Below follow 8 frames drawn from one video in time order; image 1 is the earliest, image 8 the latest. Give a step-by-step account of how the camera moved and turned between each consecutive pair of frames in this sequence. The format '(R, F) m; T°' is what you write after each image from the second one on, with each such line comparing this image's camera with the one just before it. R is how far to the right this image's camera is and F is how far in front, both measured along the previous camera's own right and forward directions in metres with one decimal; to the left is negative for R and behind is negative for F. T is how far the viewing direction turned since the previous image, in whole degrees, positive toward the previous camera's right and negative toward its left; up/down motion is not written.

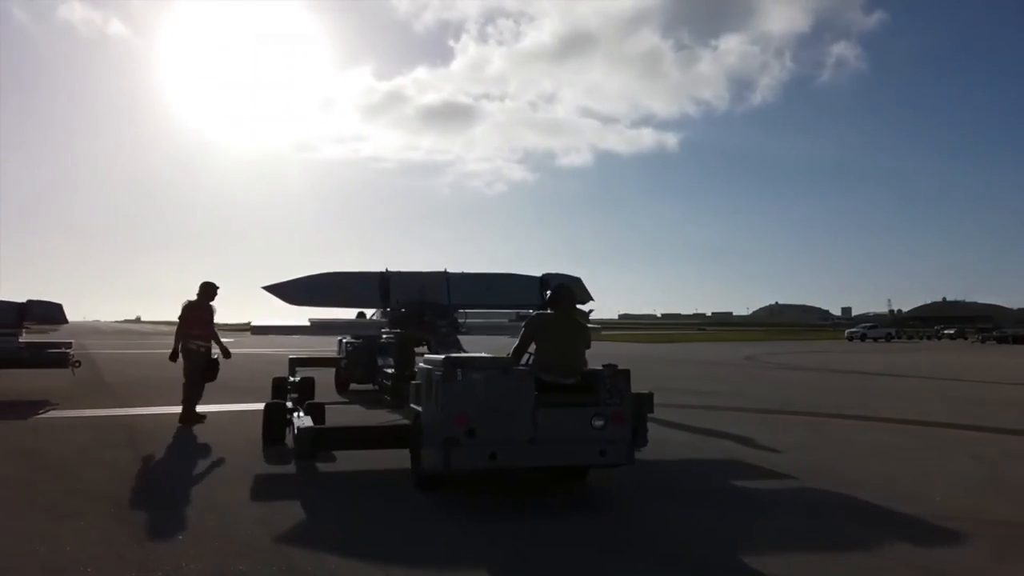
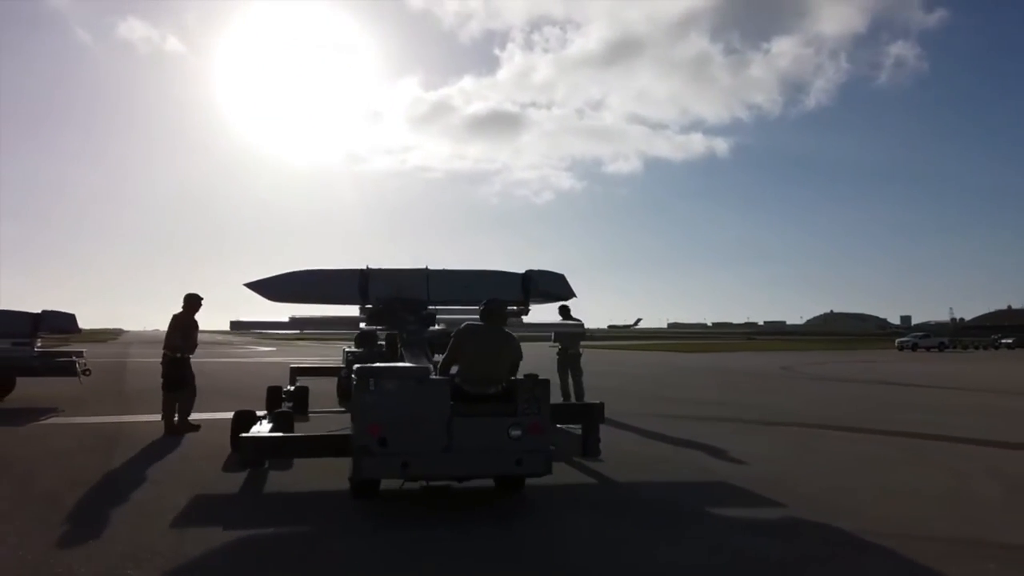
(+1.0, 0.0) m; -3°
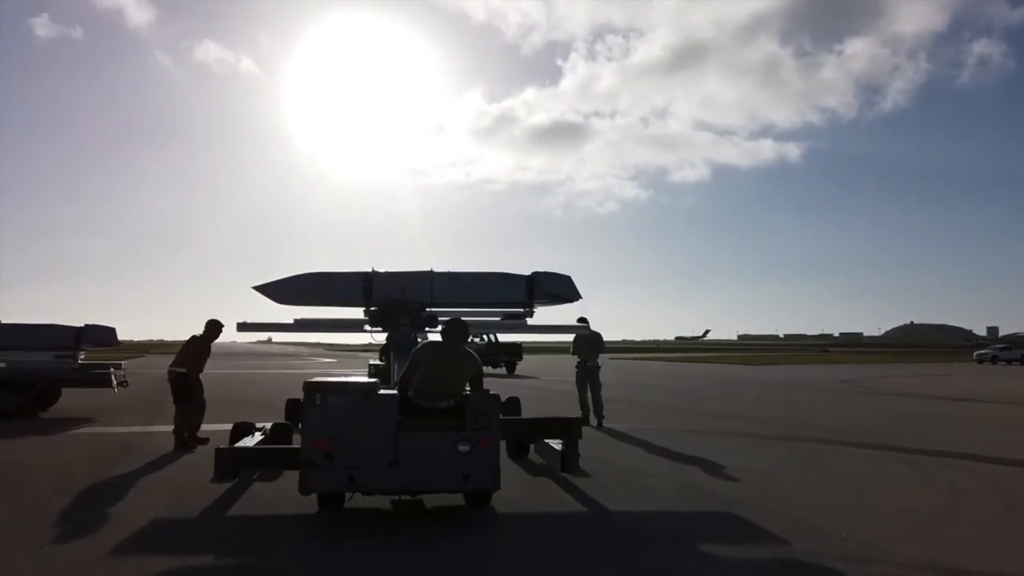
(+0.9, 0.0) m; -4°
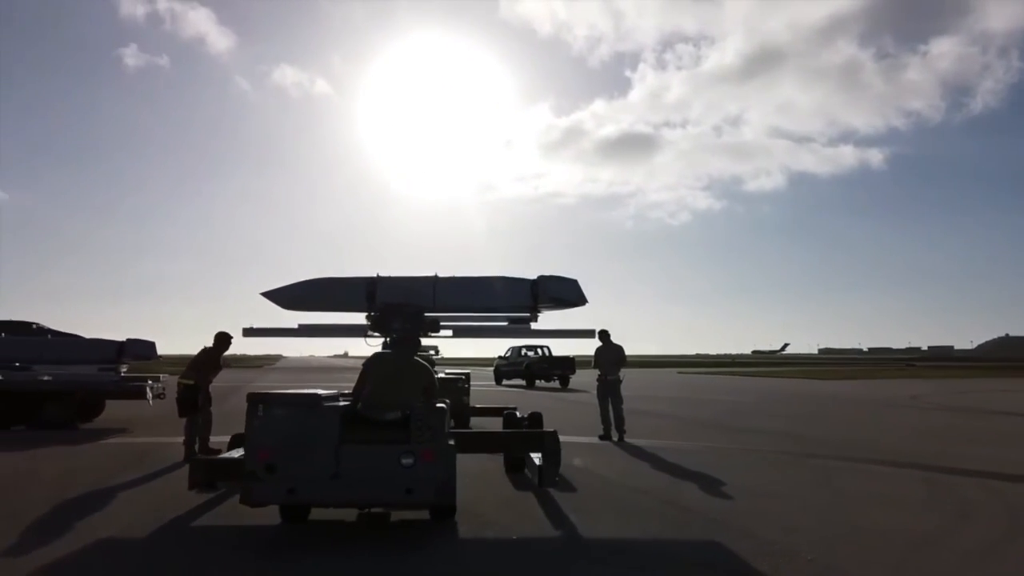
(+1.0, +0.1) m; -4°
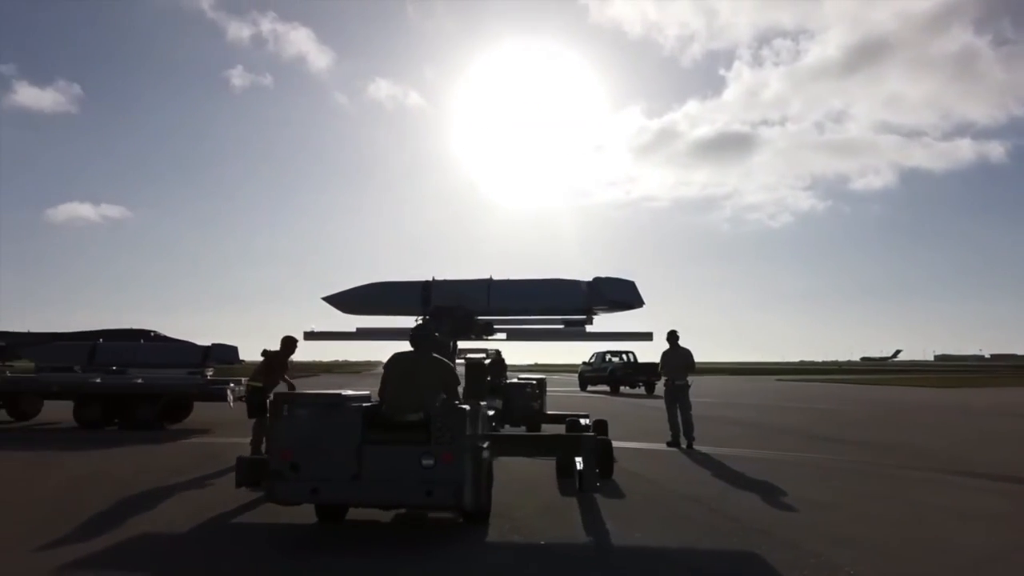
(+0.6, +0.2) m; -7°
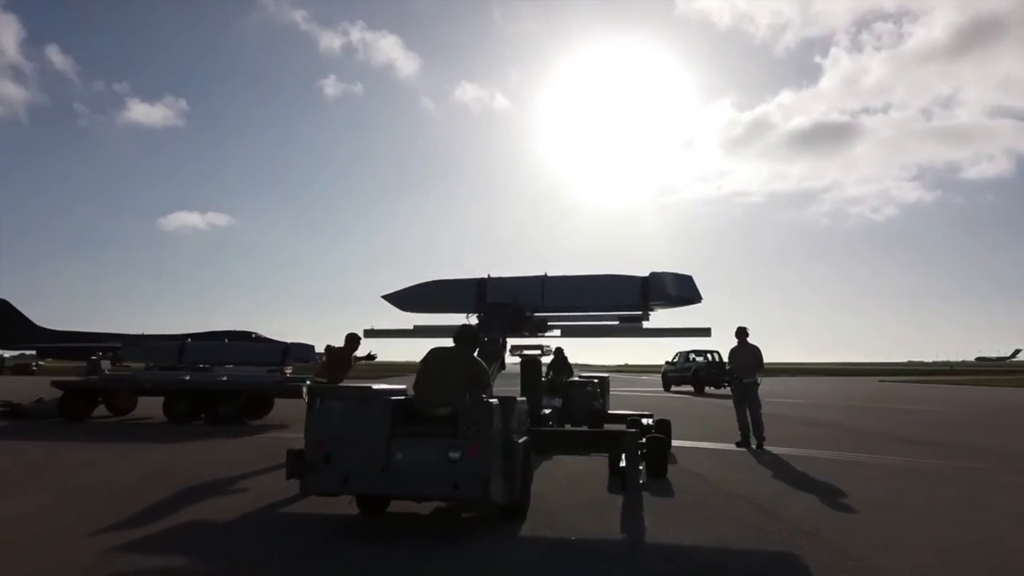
(+0.5, 0.0) m; -6°
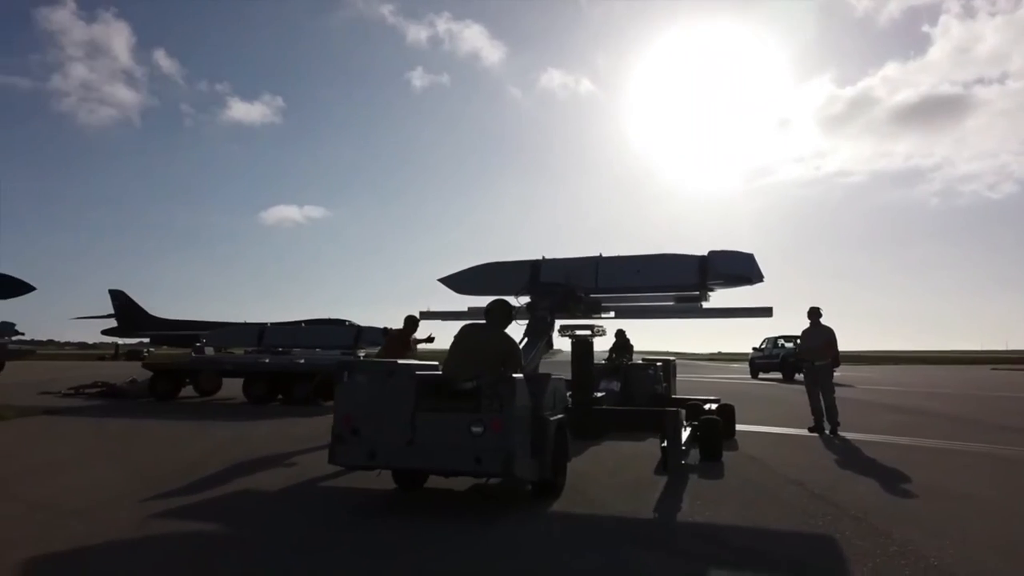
(+0.5, +0.1) m; -6°
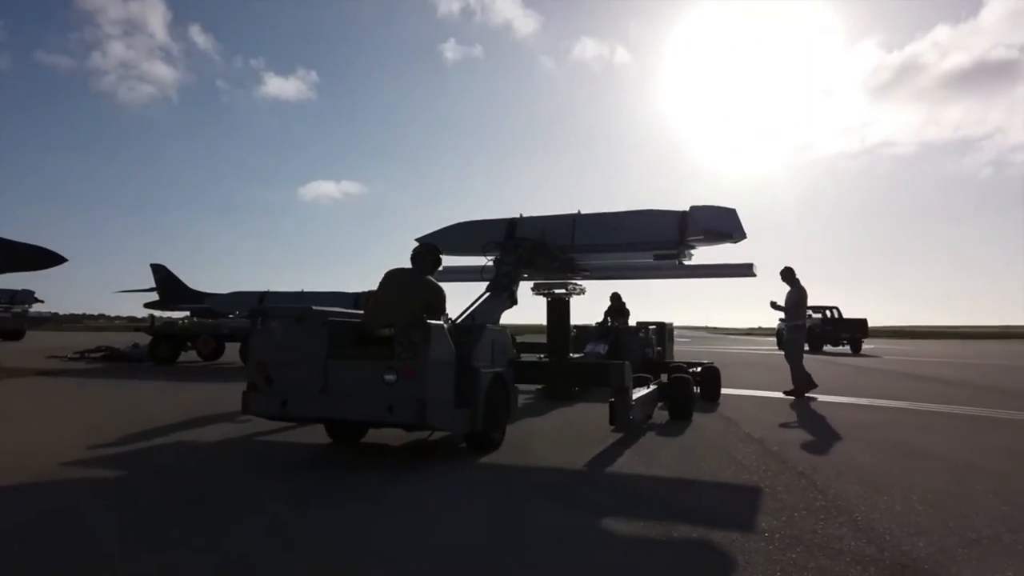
(+0.9, +0.4) m; -2°
